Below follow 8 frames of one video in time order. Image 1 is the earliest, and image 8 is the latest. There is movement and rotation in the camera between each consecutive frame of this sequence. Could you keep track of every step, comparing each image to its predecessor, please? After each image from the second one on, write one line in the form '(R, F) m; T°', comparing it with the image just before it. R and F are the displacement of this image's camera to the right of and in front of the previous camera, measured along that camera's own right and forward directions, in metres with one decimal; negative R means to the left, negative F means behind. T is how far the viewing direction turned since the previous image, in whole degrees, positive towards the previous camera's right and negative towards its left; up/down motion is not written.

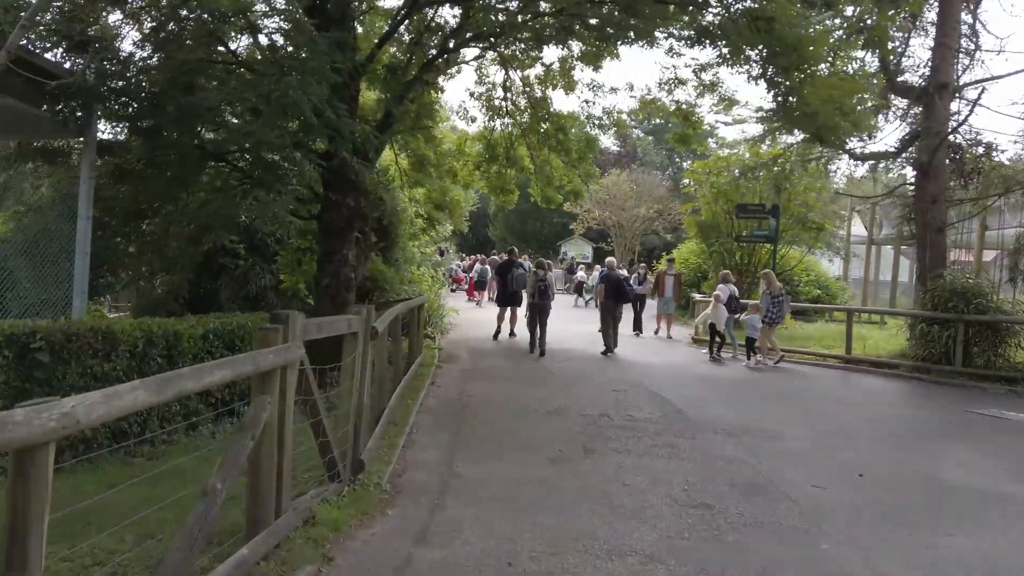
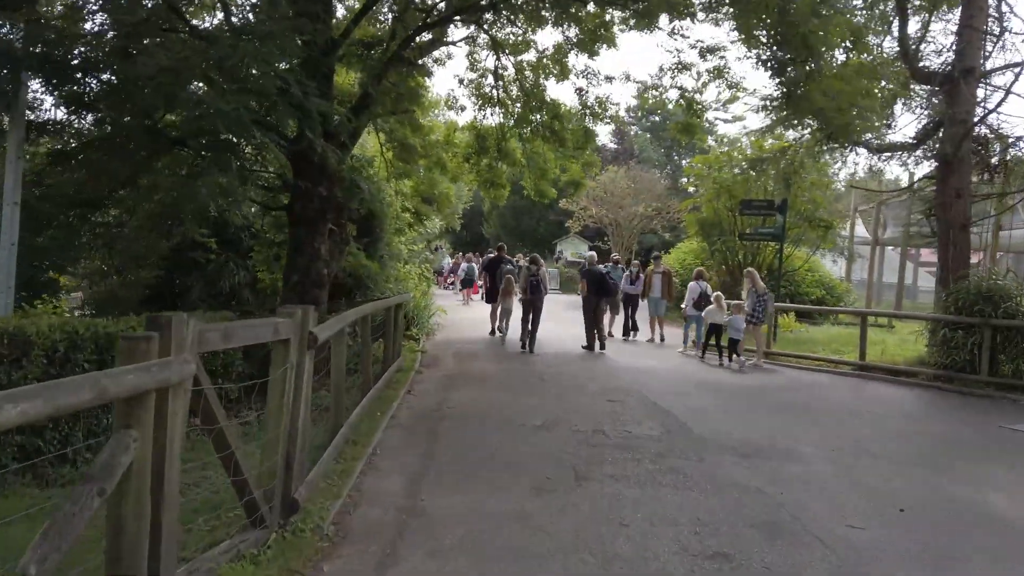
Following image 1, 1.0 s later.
(+0.1, +0.9) m; 0°
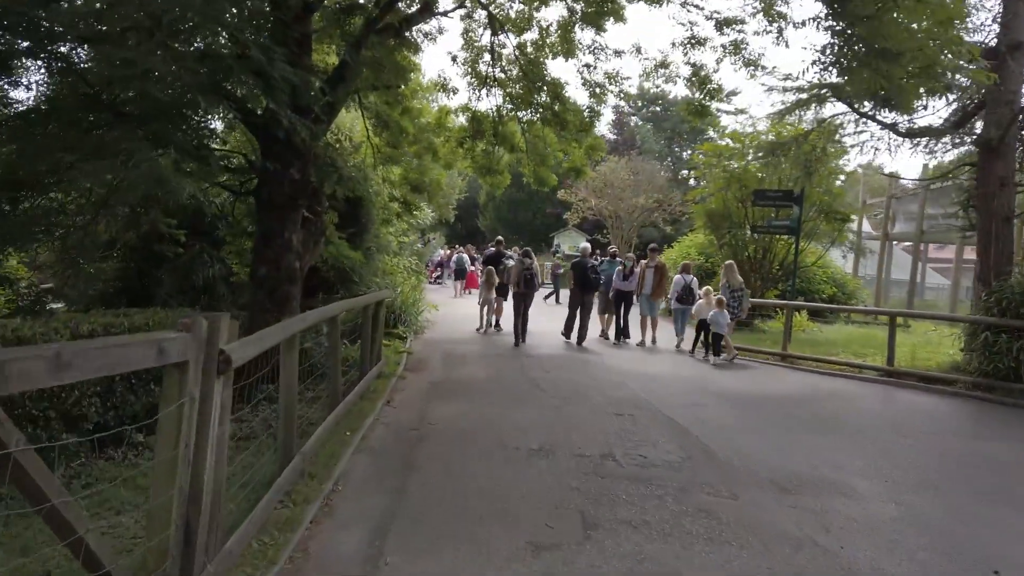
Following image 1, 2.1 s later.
(0.0, +1.1) m; 0°
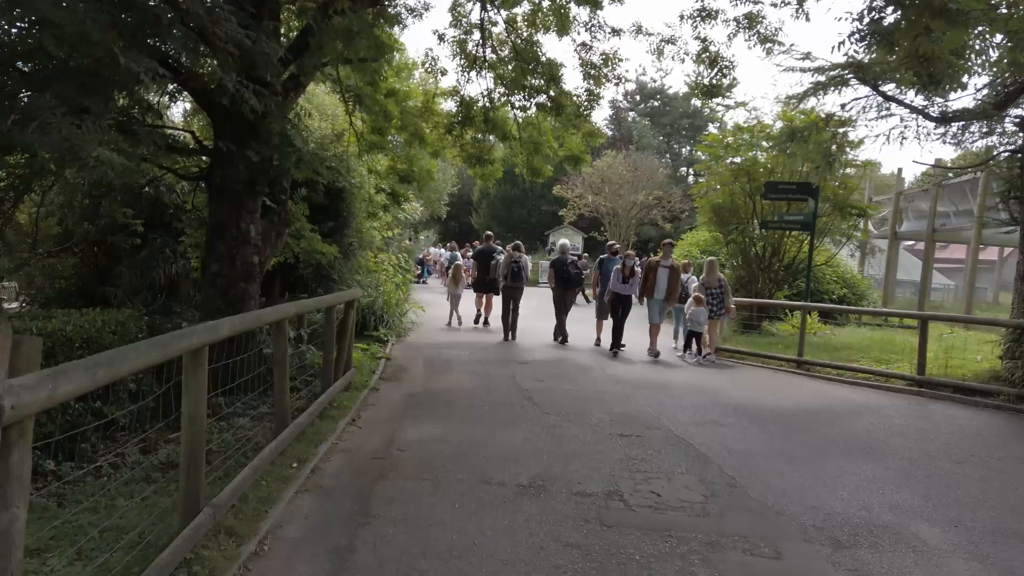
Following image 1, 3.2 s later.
(+0.1, +1.1) m; 0°
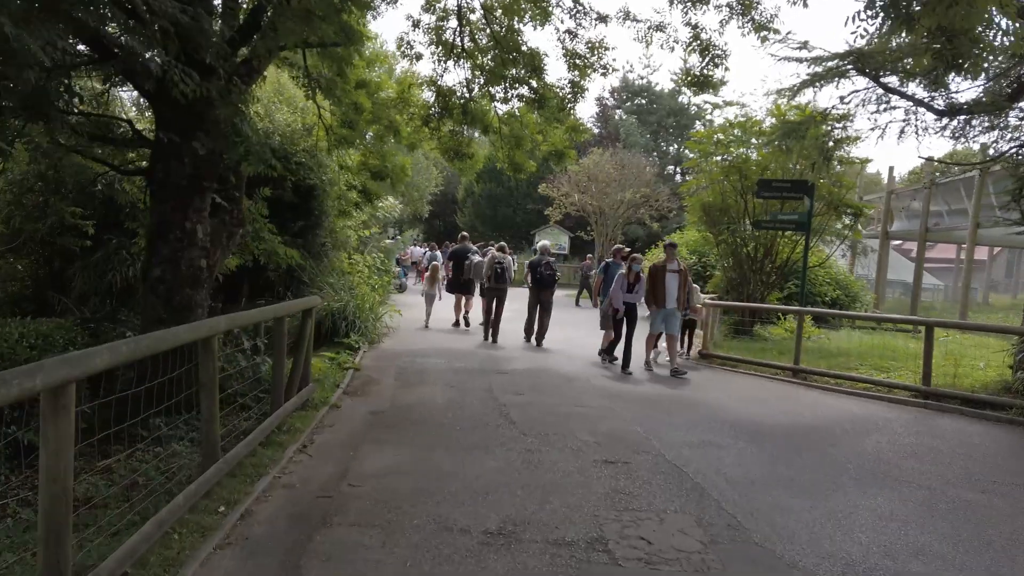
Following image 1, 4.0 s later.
(+0.1, +0.7) m; +1°
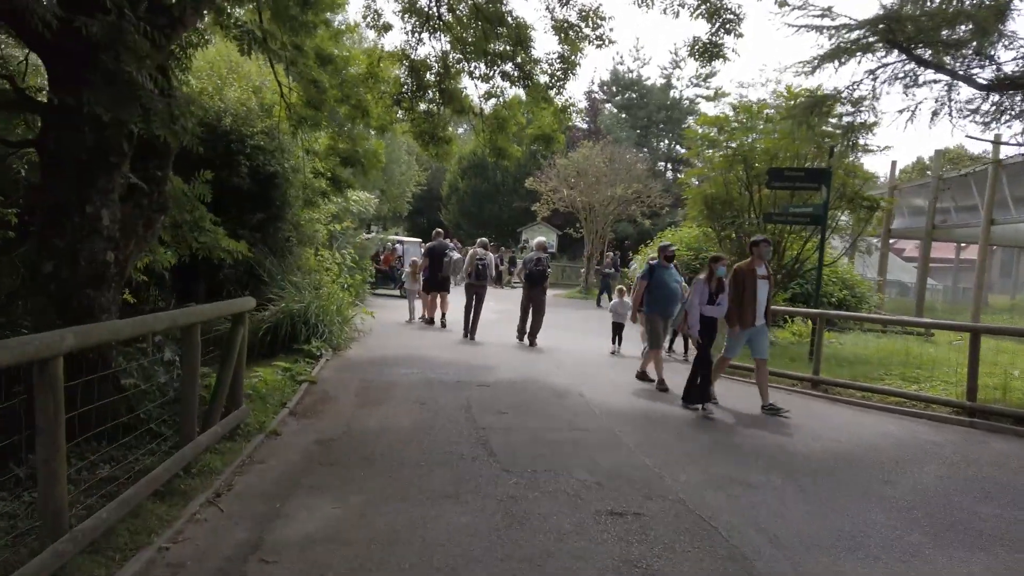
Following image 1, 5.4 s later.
(+0.1, +1.3) m; +1°
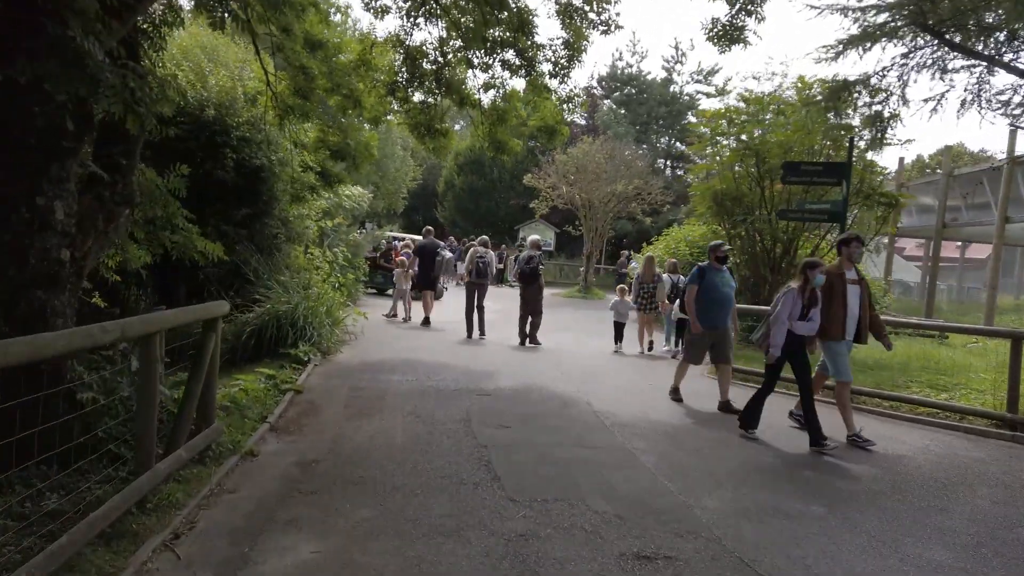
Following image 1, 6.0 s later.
(-0.1, +0.6) m; 0°
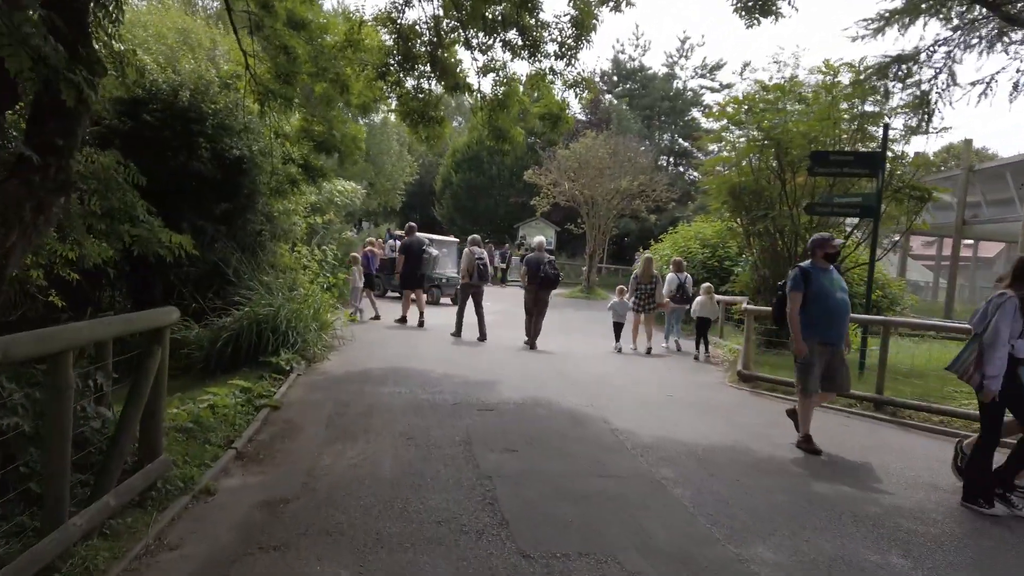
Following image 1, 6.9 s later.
(-0.1, +0.9) m; 0°
